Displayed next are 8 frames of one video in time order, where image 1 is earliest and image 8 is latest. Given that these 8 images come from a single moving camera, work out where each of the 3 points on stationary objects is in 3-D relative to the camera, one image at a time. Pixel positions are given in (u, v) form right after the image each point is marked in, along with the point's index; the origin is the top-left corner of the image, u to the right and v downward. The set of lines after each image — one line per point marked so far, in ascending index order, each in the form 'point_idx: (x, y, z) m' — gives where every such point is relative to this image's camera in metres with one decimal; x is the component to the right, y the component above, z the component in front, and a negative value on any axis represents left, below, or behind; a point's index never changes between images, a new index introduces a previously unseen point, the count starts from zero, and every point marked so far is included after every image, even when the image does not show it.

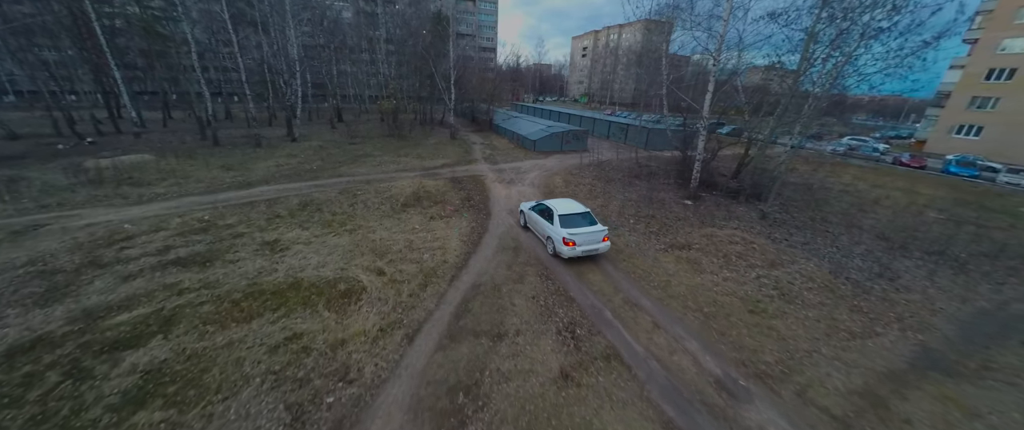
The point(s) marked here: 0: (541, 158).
0: (+1.6, +3.2, +18.2) m
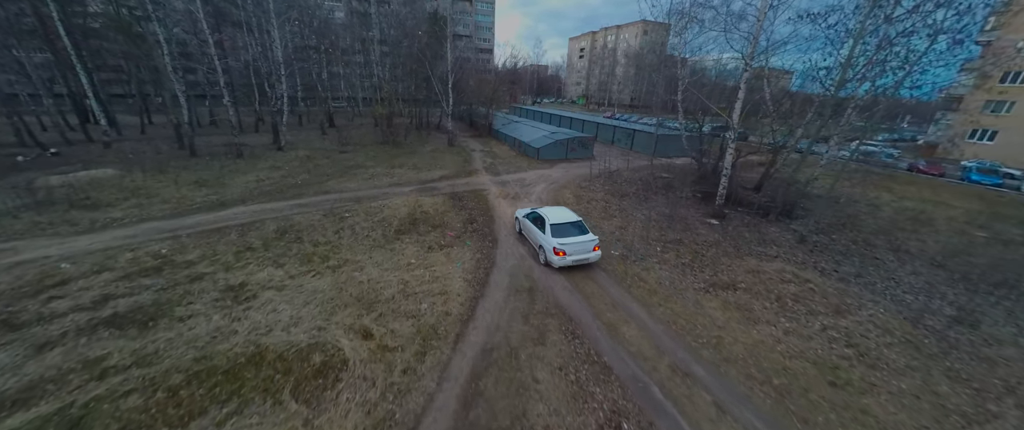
0: (+1.7, +2.5, +17.1) m
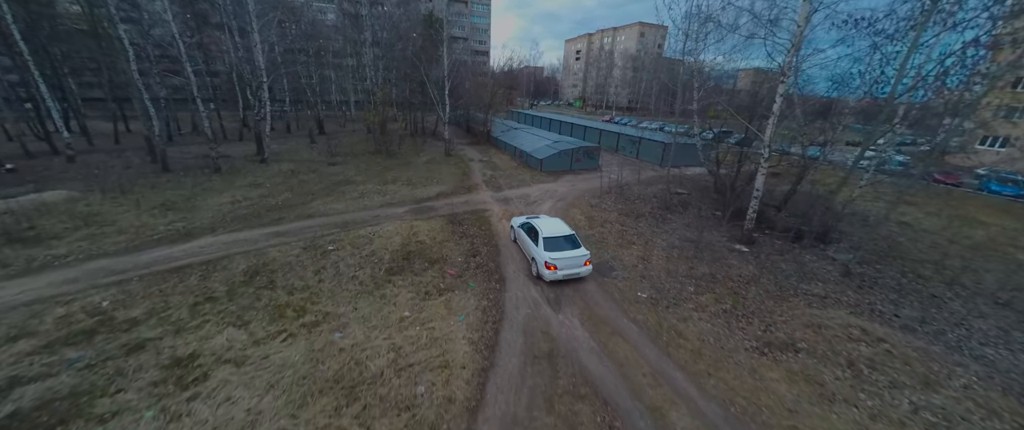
0: (+1.8, +1.6, +15.9) m
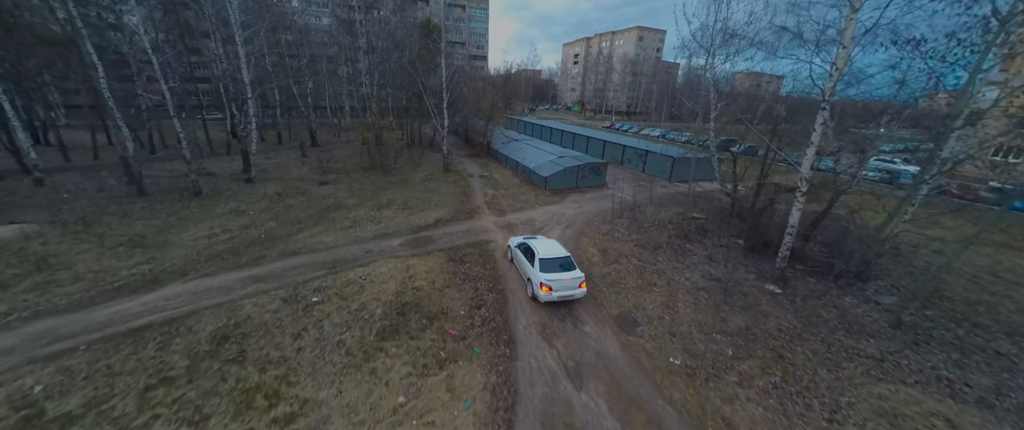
0: (+2.0, +0.6, +15.0) m
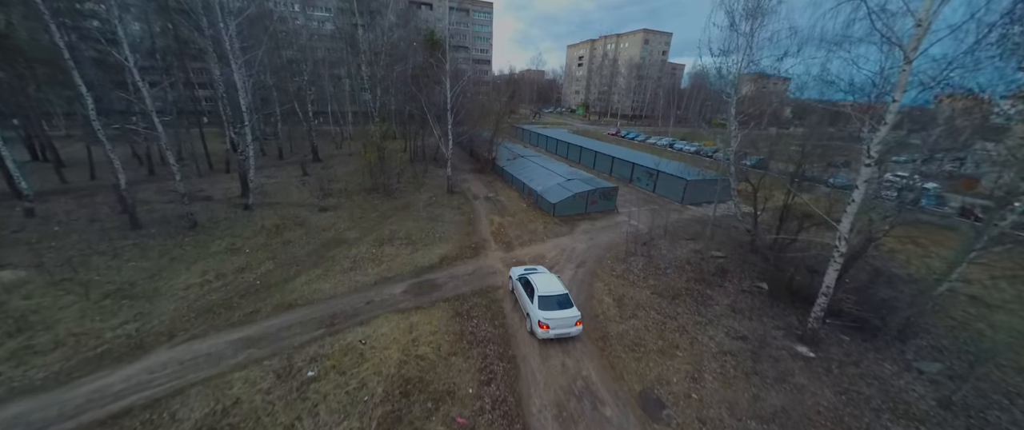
0: (+2.3, -0.8, +14.3) m
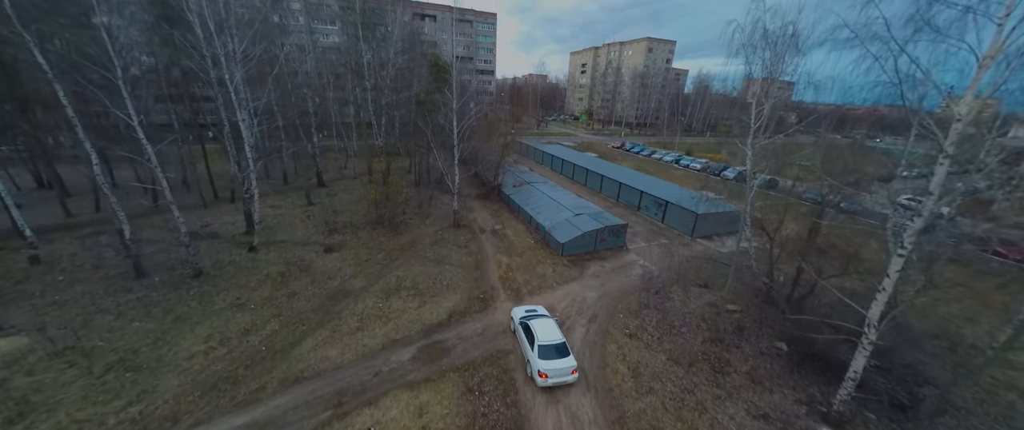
0: (+2.7, -2.7, +14.1) m
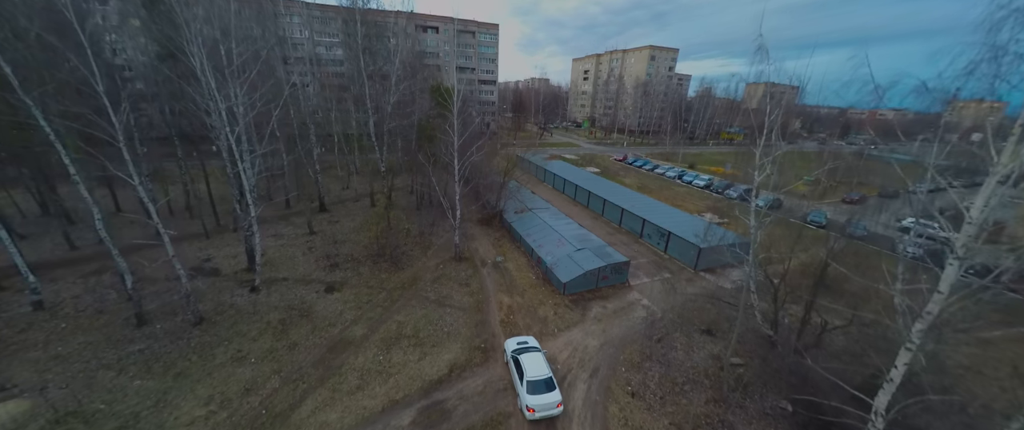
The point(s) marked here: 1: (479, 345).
0: (+2.7, -4.5, +14.0) m
1: (-1.3, -4.9, +12.4) m
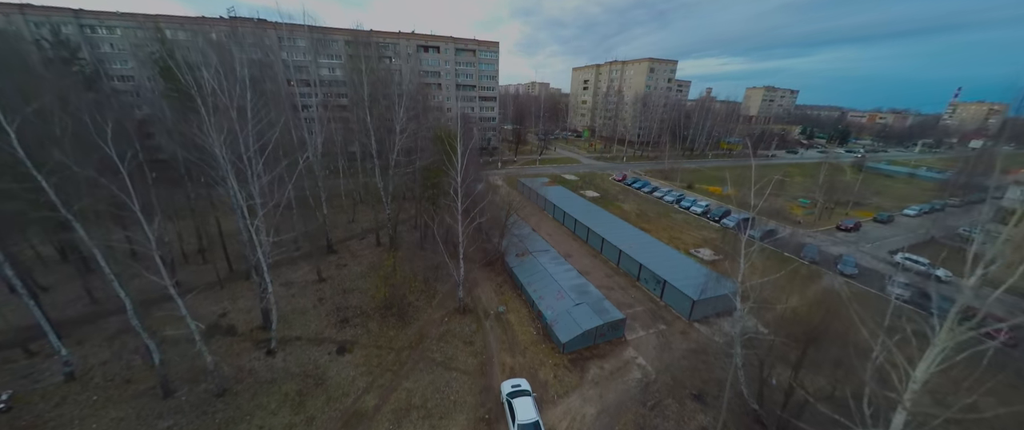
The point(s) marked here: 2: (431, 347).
0: (+2.8, -7.7, +14.8) m
1: (-1.2, -8.1, +13.3) m
2: (-4.1, -6.6, +16.6) m
